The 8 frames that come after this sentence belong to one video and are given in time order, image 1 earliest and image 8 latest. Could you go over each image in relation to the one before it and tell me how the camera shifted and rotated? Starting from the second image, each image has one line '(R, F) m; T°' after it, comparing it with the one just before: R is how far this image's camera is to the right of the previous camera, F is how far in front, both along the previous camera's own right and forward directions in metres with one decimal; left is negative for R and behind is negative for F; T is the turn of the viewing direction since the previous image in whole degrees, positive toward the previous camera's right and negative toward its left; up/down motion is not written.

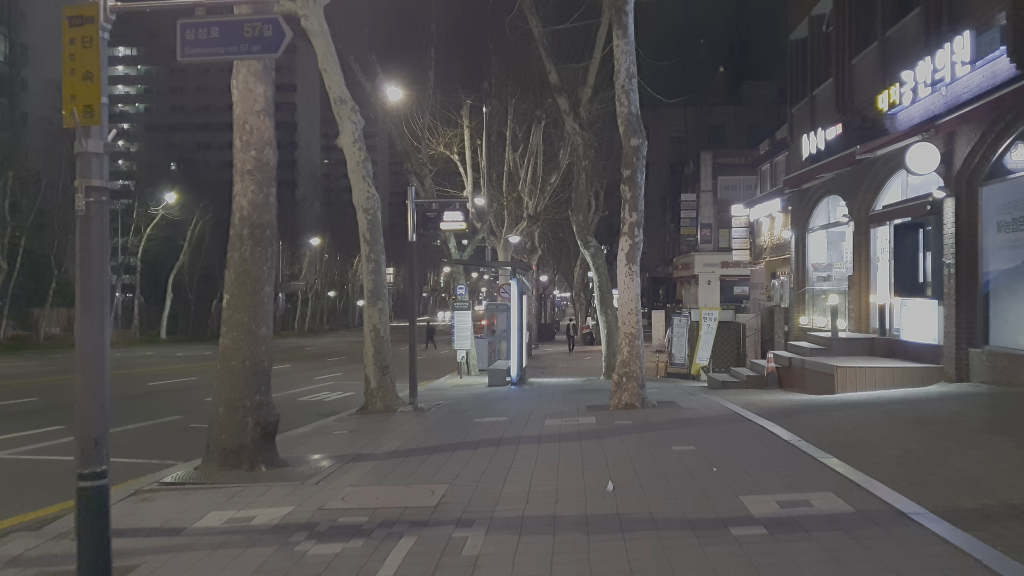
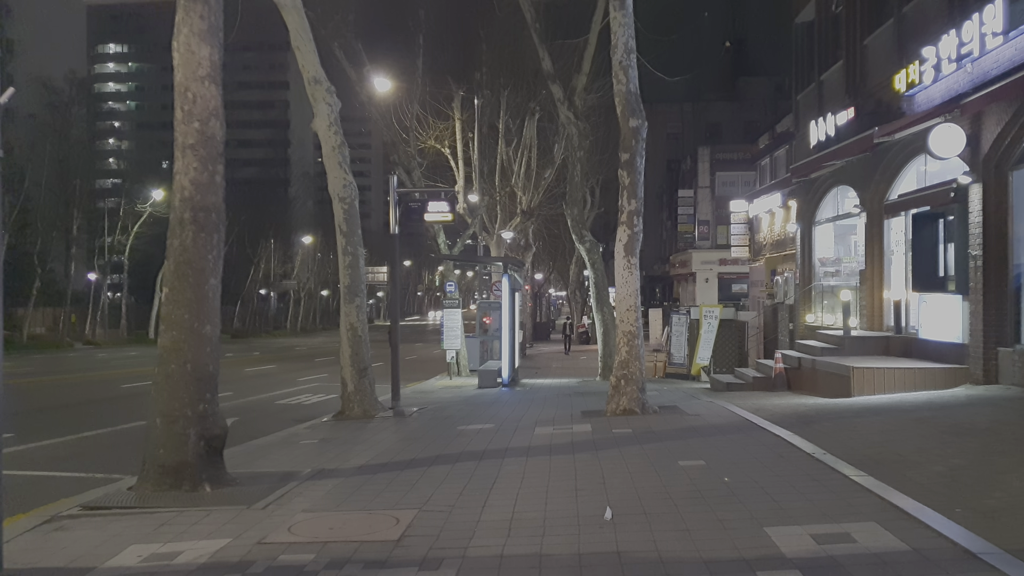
(+0.1, +1.2) m; 0°
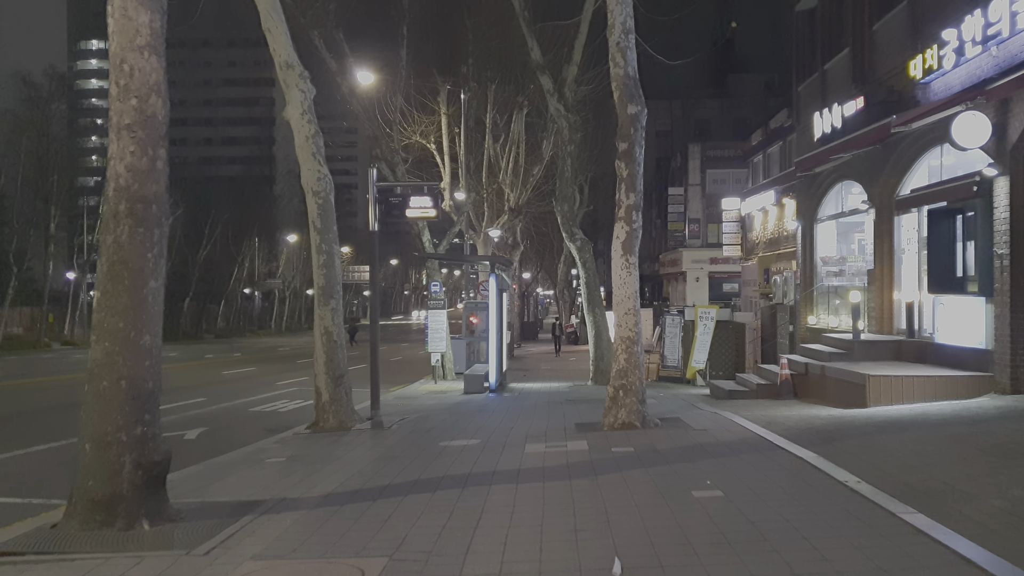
(0.0, +1.1) m; +1°
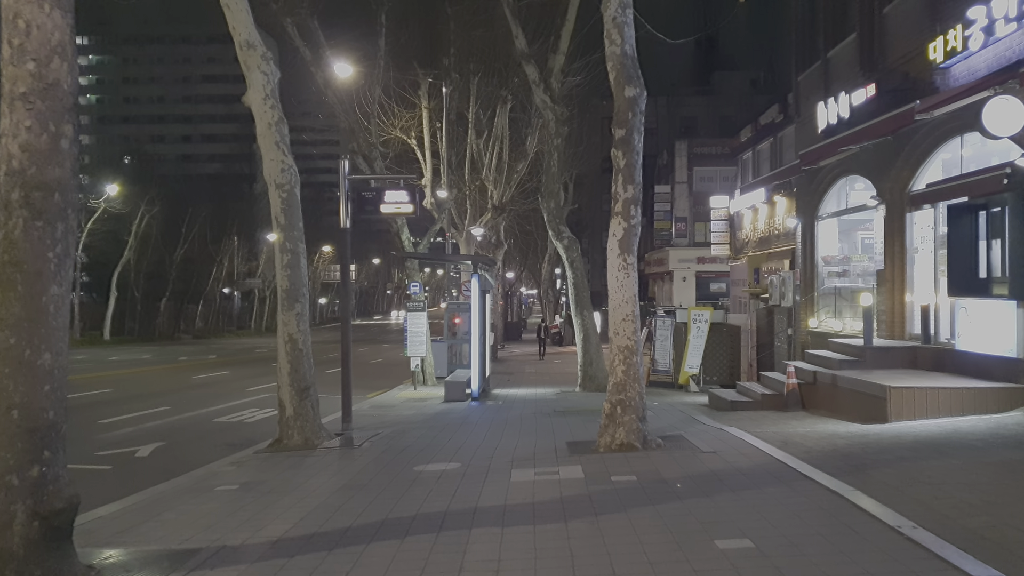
(0.0, +1.2) m; +1°
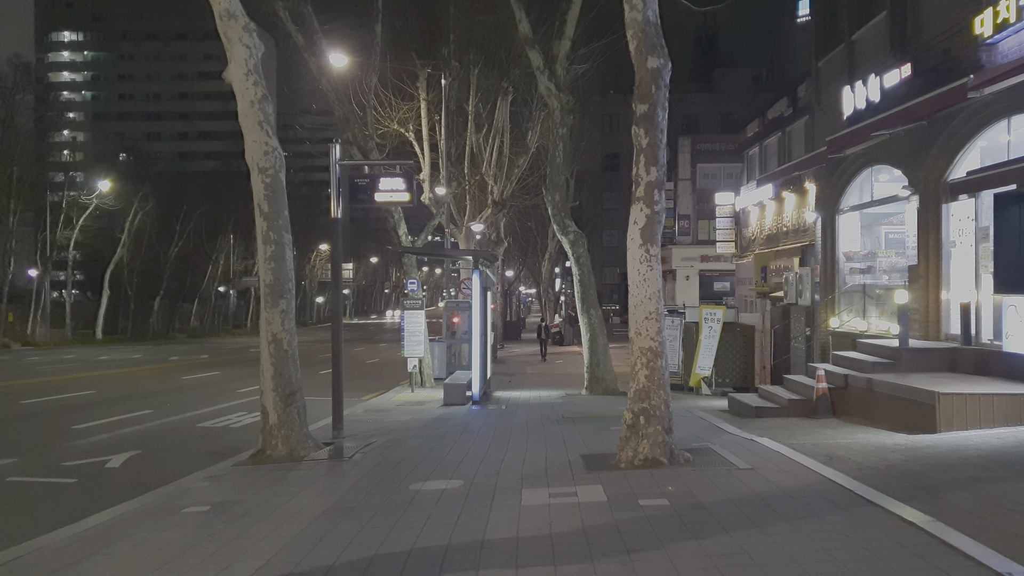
(-0.1, +1.1) m; 0°
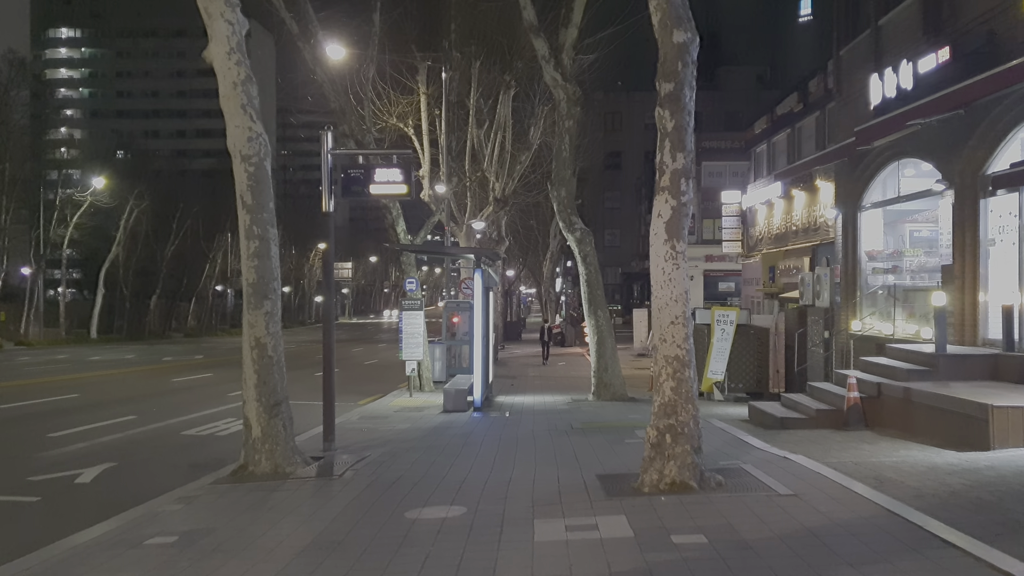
(-0.1, +1.0) m; 0°
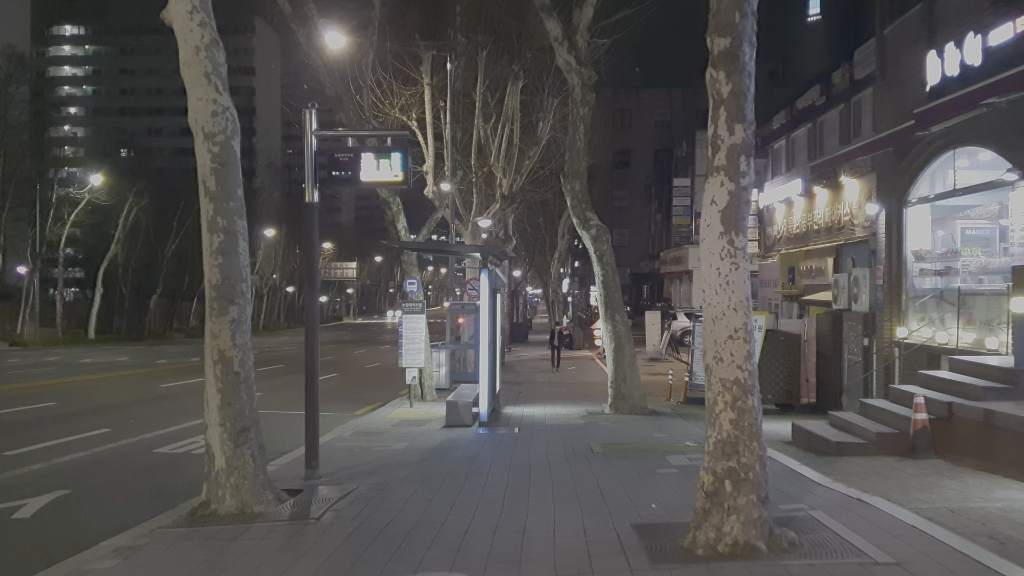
(-0.1, +1.6) m; 0°
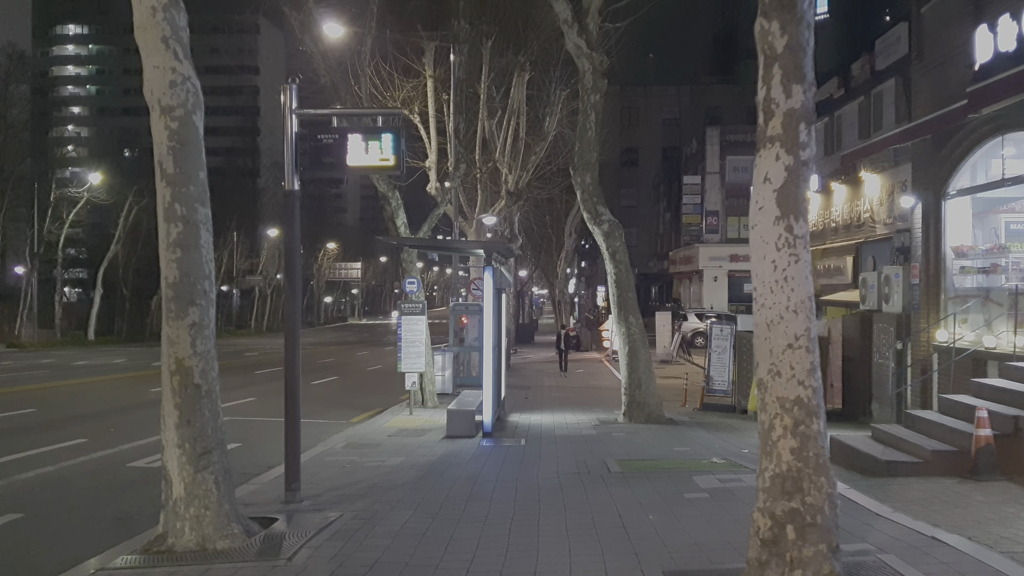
(0.0, +1.2) m; 0°
